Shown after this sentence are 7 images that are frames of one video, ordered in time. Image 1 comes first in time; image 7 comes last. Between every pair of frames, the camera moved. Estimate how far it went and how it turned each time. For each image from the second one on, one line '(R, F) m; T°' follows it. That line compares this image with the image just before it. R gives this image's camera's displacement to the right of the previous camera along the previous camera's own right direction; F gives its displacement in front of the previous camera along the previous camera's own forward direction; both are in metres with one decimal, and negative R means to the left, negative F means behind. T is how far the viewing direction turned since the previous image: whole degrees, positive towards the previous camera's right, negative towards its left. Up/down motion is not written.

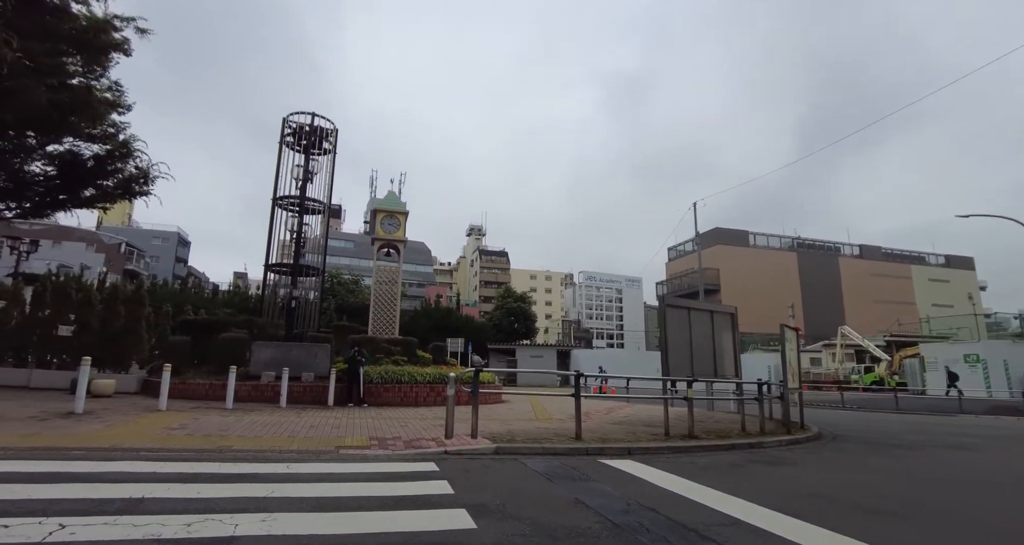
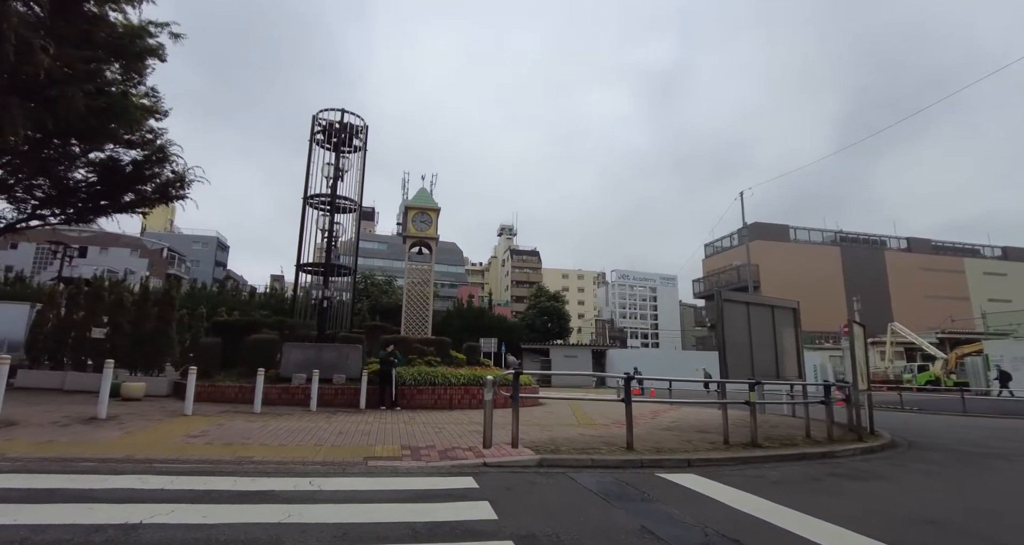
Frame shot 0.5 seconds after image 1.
(-0.2, +0.7) m; -4°
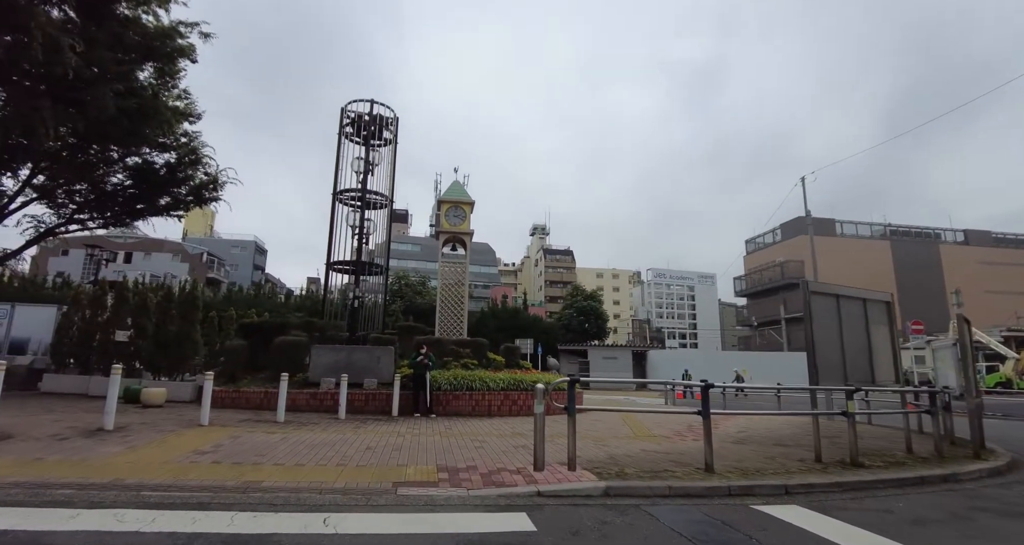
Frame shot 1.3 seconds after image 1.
(-0.2, +1.0) m; -4°
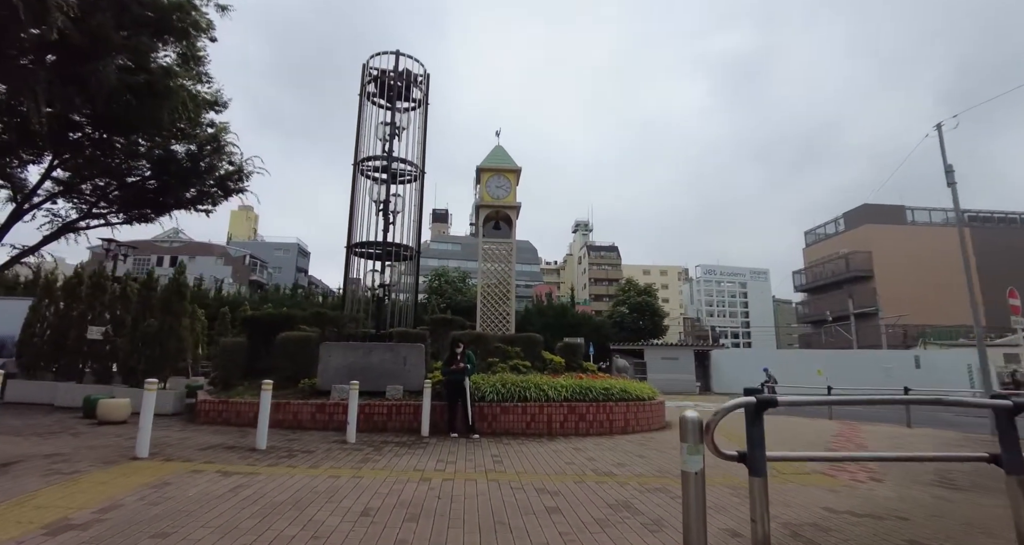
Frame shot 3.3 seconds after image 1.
(-0.4, +2.6) m; -5°
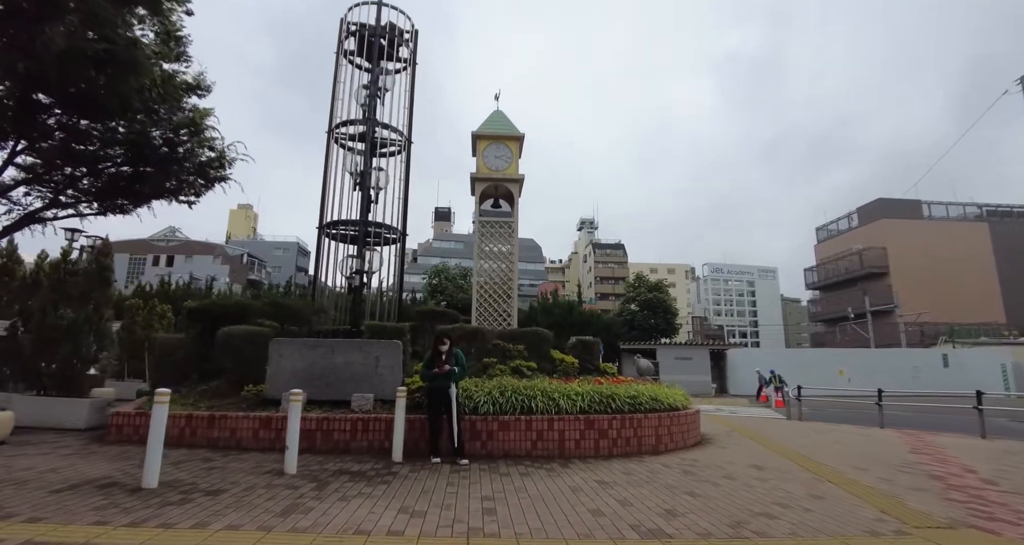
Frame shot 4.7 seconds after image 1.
(+0.1, +1.7) m; -1°
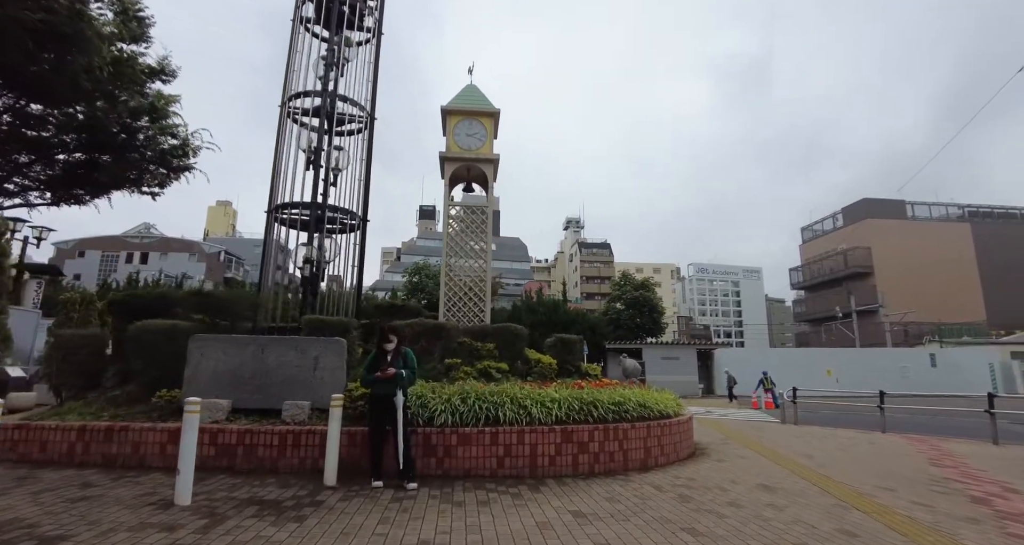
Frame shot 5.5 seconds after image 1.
(+0.3, +1.0) m; +1°
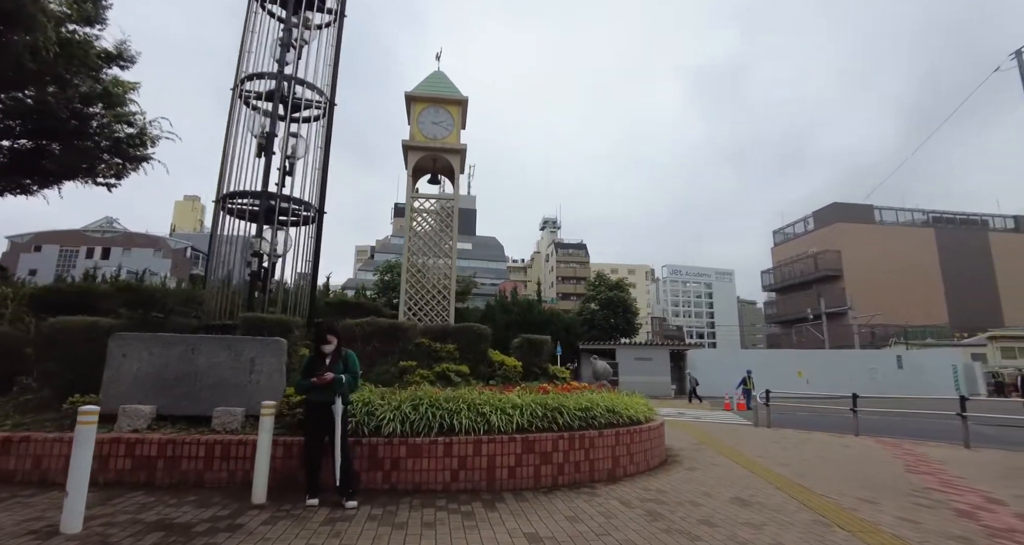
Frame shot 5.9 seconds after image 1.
(+0.2, +0.4) m; +2°
